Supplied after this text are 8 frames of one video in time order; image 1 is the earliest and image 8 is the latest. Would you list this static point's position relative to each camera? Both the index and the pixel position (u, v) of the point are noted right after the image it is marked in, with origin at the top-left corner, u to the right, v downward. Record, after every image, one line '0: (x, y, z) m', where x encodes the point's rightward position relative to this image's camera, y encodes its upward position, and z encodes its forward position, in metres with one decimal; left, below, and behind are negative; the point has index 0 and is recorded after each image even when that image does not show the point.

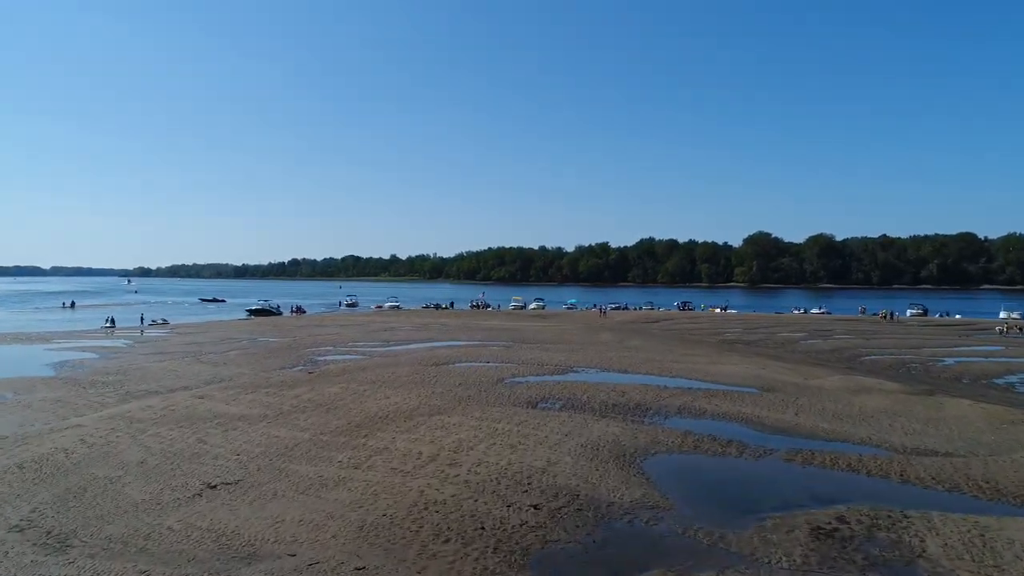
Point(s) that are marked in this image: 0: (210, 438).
0: (-7.1, -3.5, +16.6) m
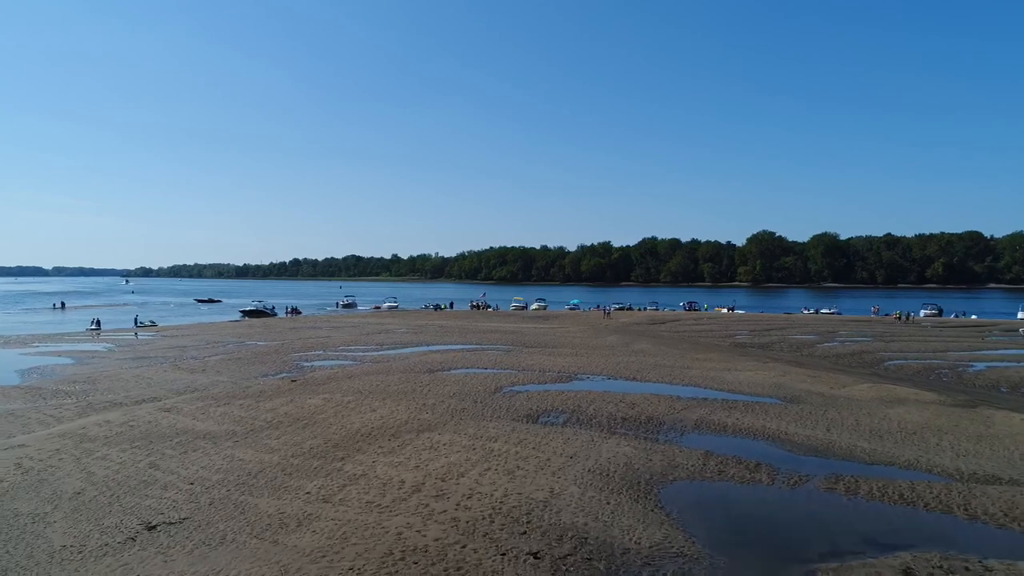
0: (-7.1, -3.5, +14.5) m
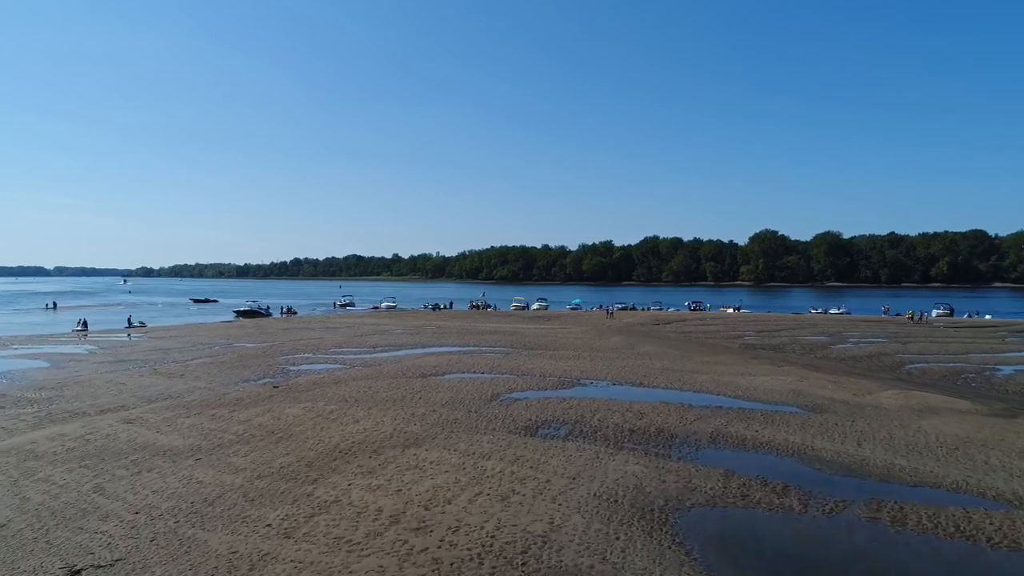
0: (-7.2, -3.5, +12.8) m
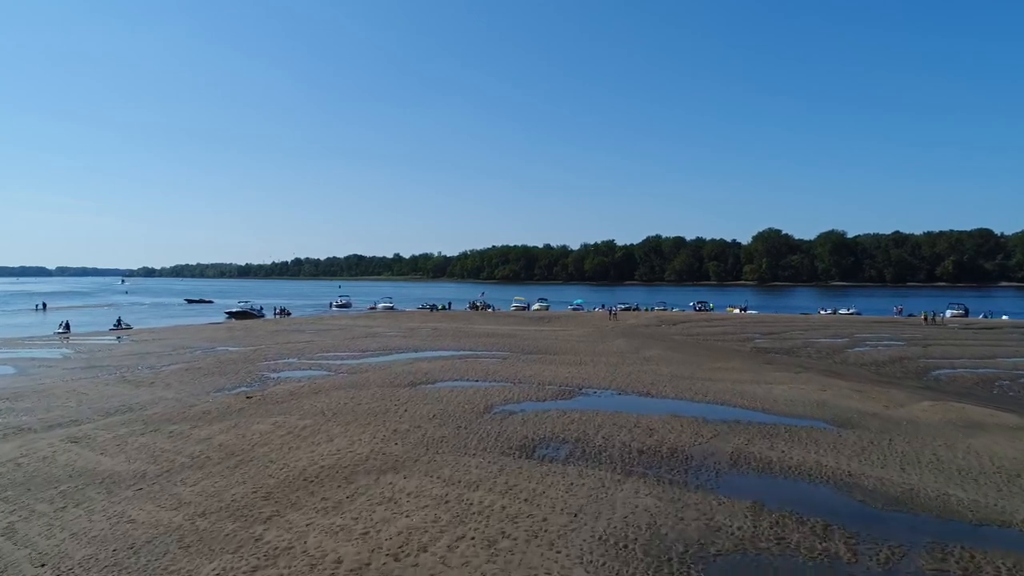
0: (-7.4, -3.6, +10.8) m
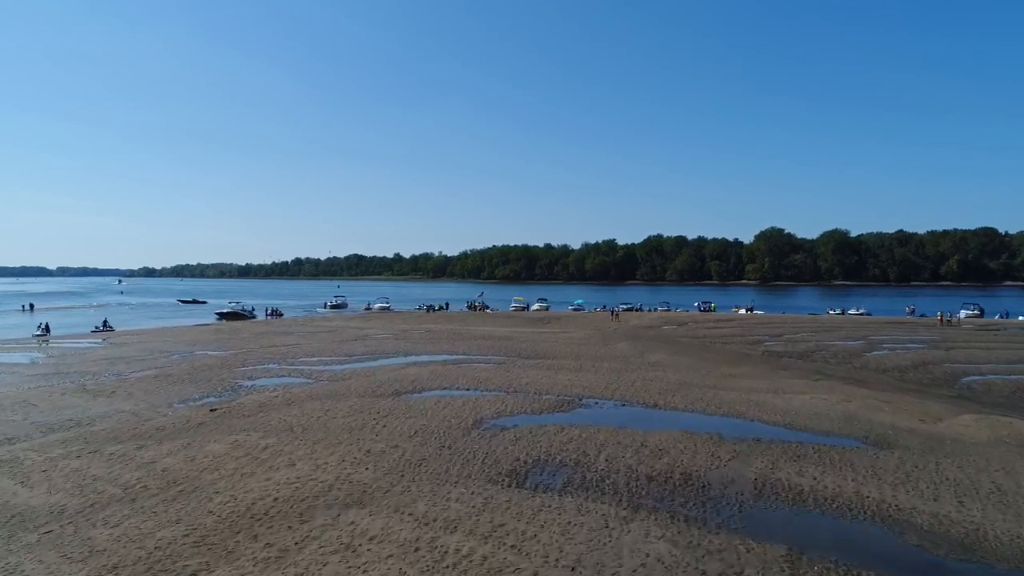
0: (-7.6, -3.6, +8.7) m
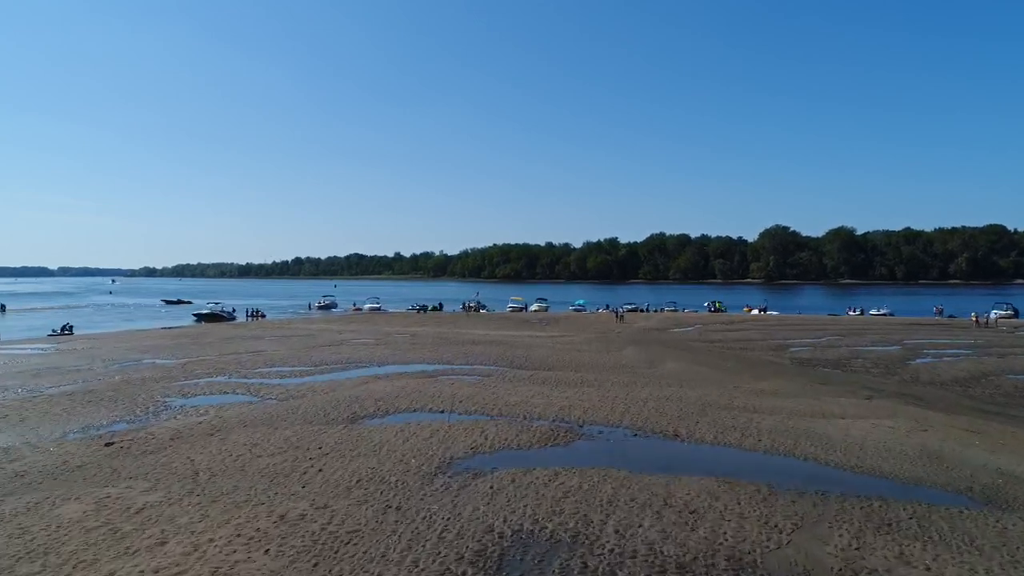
0: (-8.0, -3.6, +4.4) m
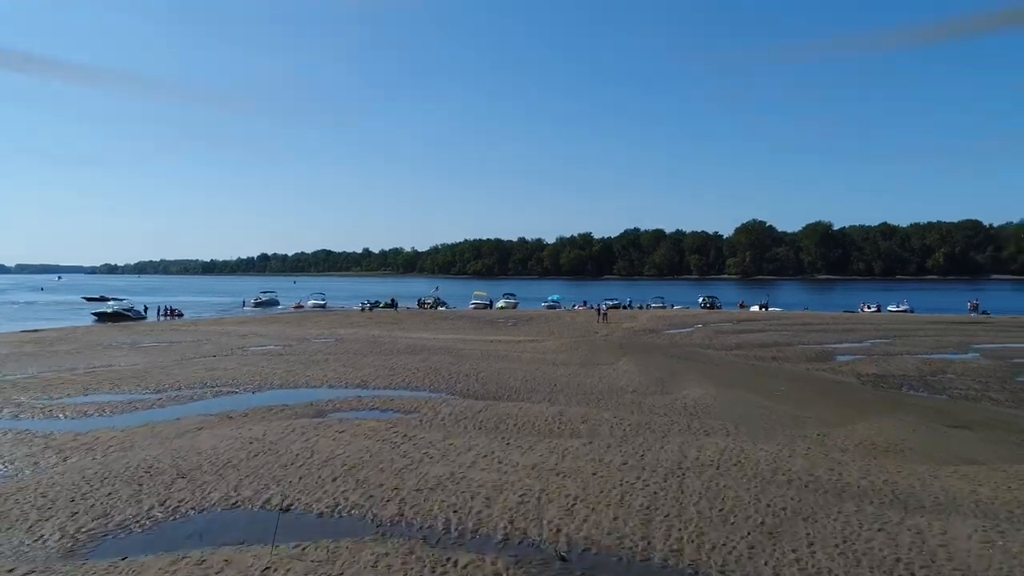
0: (-8.6, -3.3, -5.2) m
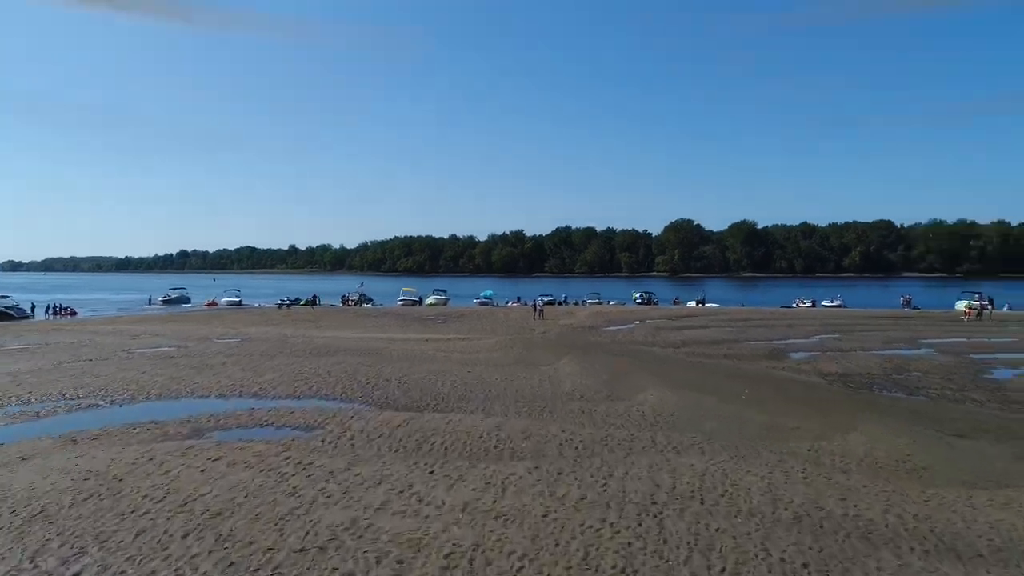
0: (-7.9, -3.1, -8.7) m
